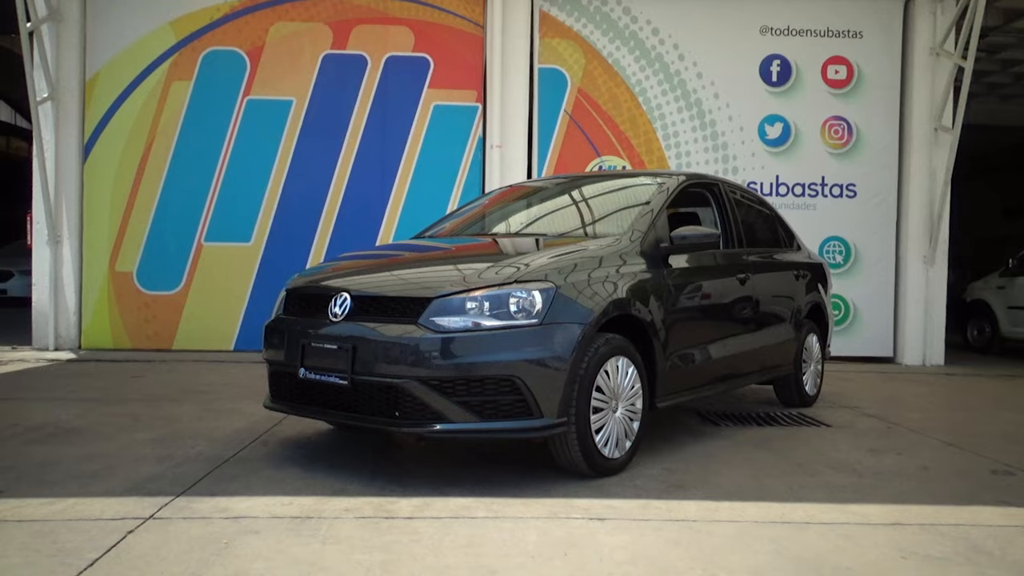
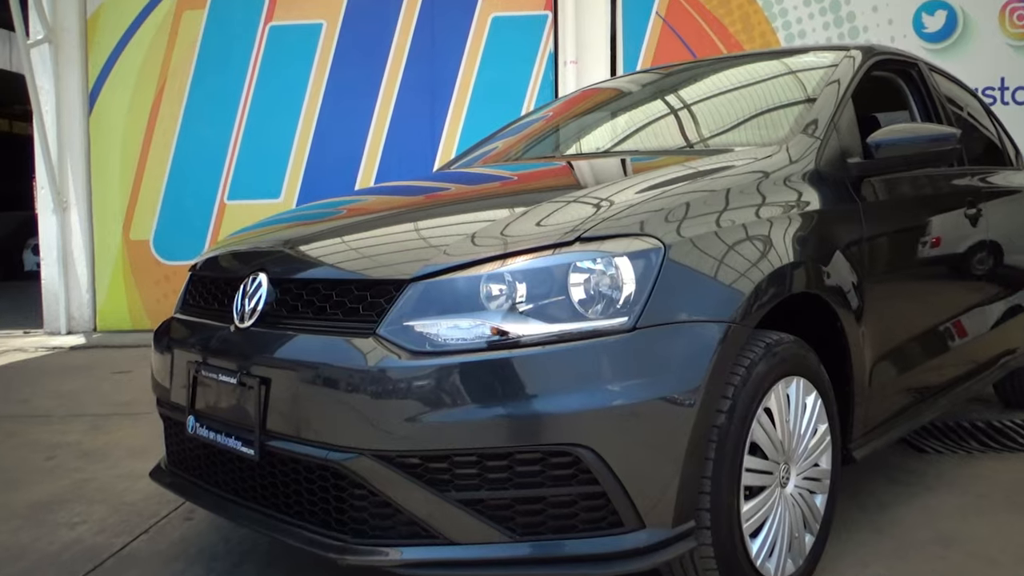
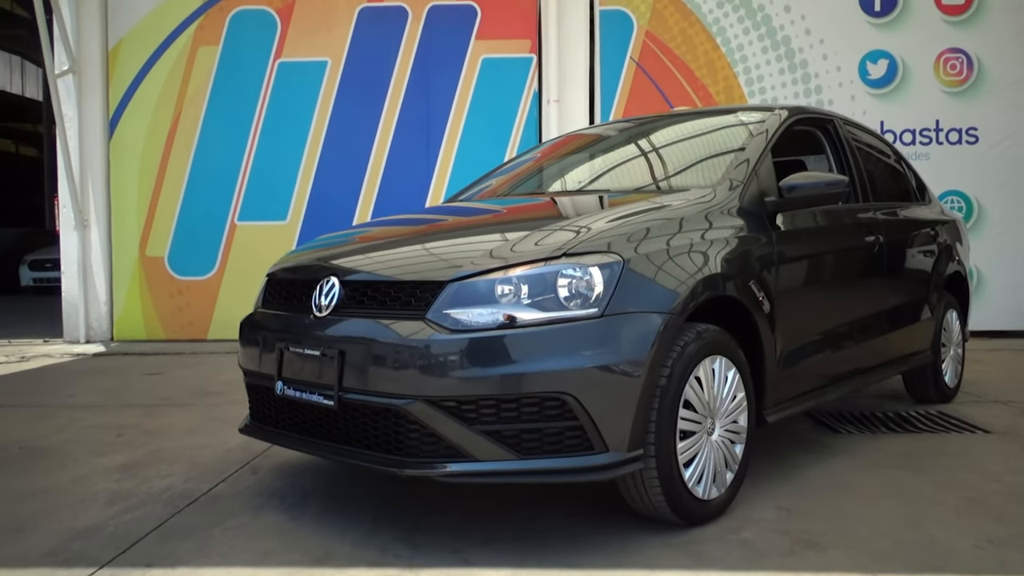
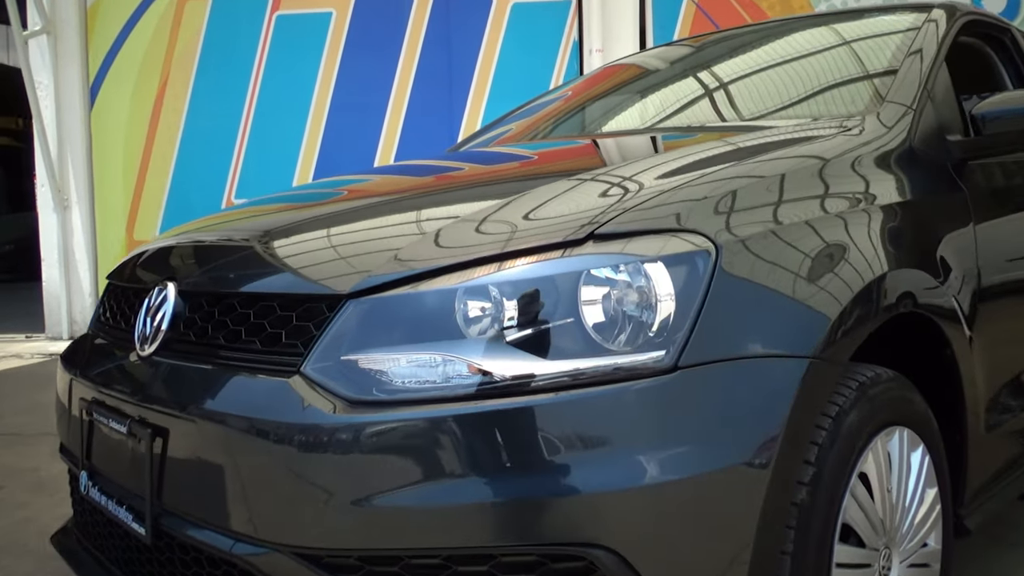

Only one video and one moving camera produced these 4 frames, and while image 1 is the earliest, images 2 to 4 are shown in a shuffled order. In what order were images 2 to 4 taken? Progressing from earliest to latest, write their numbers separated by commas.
3, 2, 4
